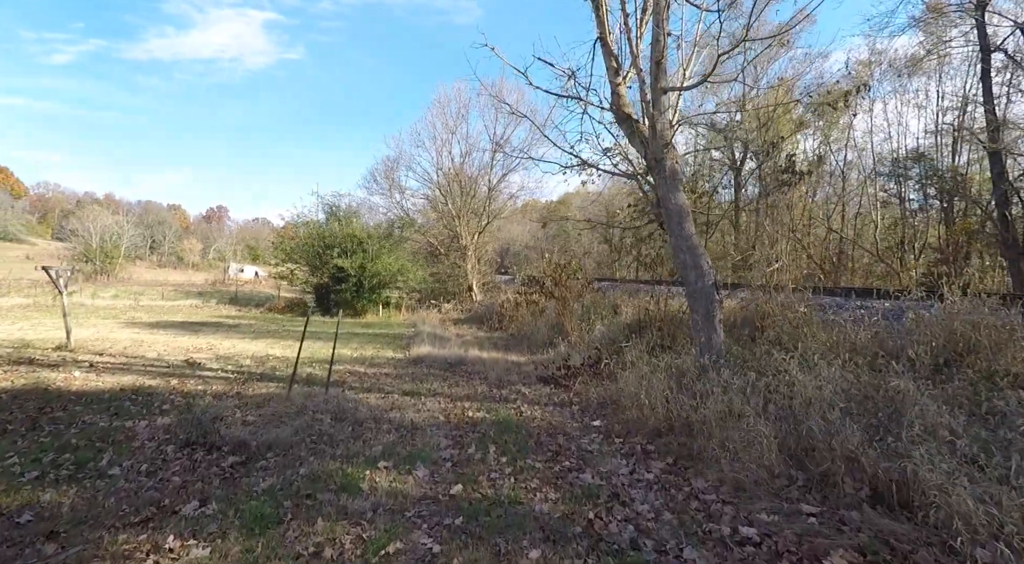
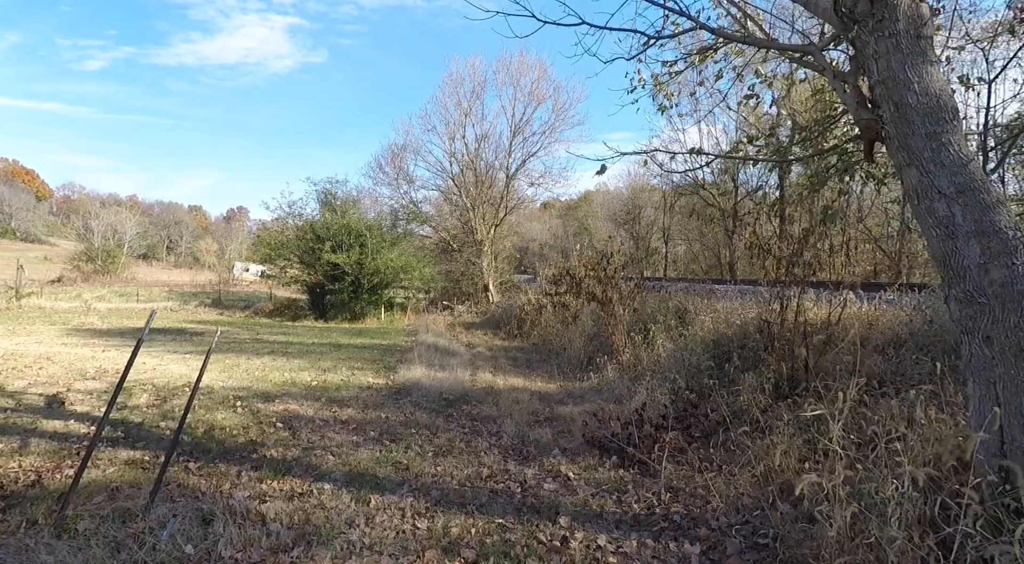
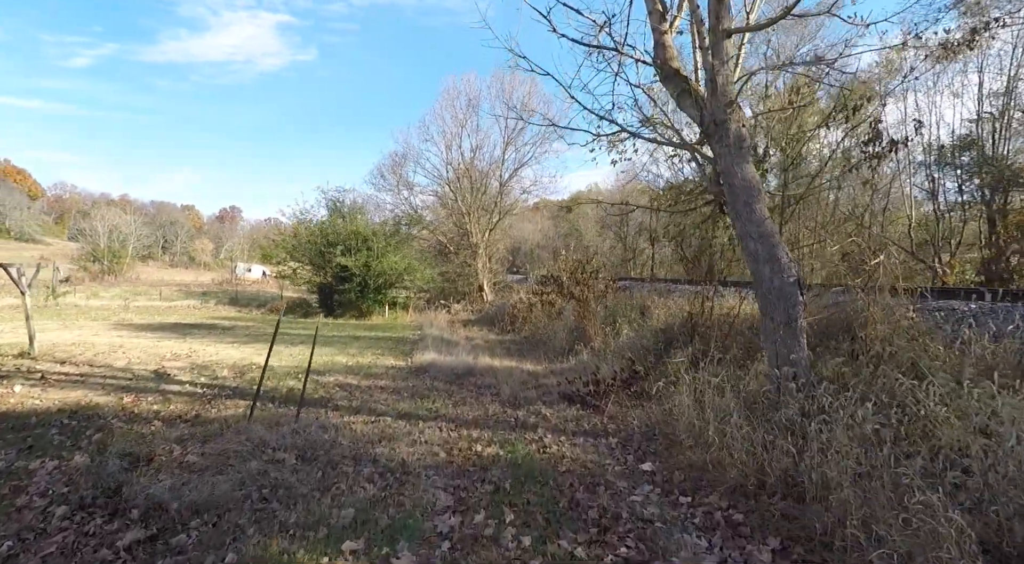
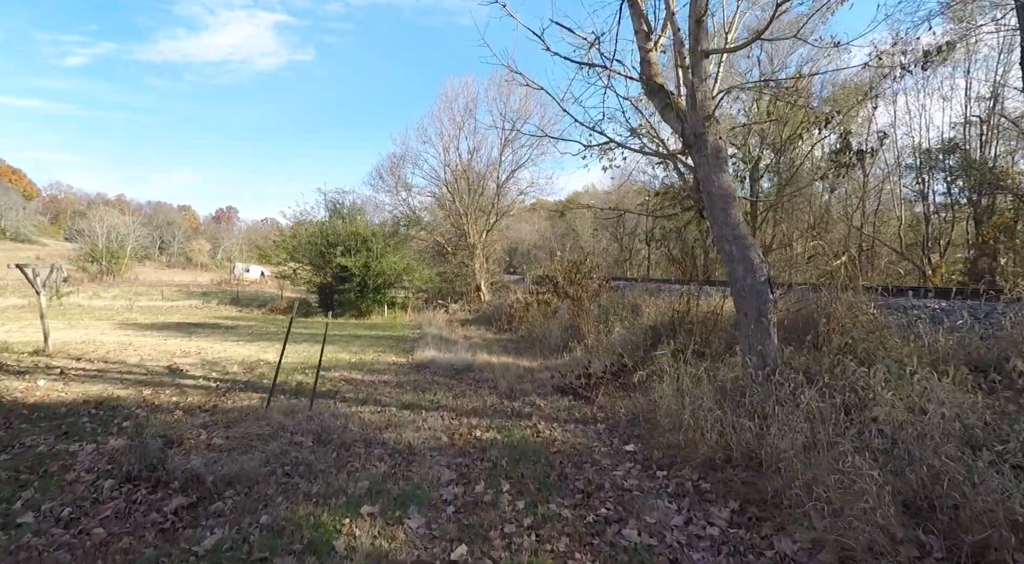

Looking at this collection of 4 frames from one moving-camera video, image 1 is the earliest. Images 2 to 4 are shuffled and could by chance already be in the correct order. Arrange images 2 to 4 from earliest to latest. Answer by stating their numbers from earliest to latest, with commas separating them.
4, 3, 2
